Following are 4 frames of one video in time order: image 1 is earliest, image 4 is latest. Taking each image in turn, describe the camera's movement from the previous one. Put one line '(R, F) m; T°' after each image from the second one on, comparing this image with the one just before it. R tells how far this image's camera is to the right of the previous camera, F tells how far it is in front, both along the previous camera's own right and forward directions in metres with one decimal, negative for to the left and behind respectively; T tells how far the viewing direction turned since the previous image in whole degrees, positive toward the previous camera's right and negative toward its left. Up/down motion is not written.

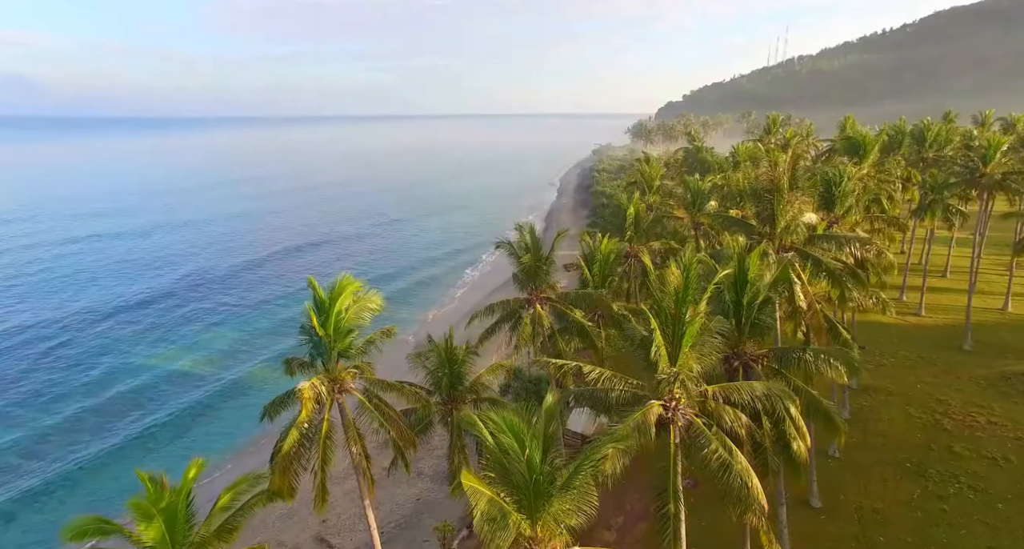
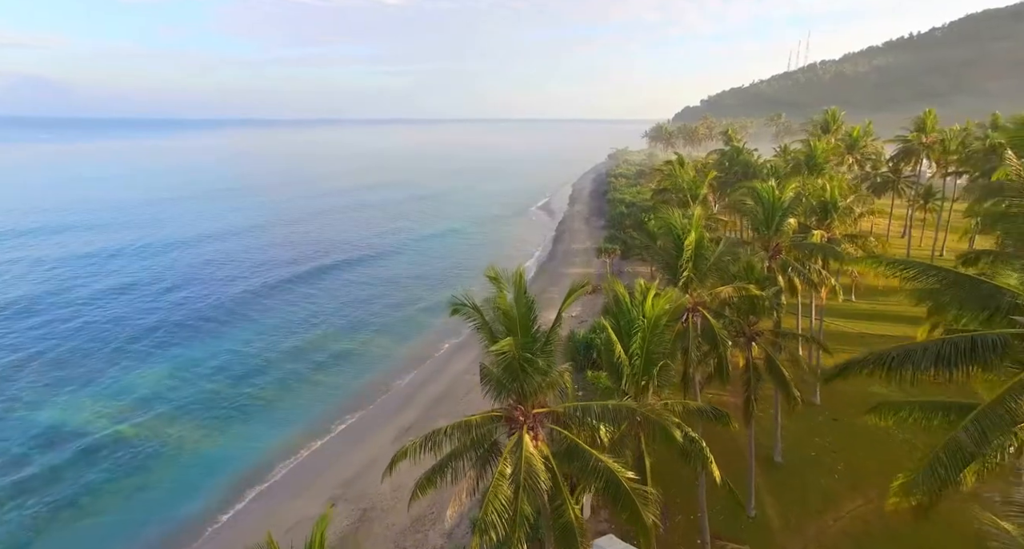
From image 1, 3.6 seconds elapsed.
(+0.7, +8.6) m; -1°
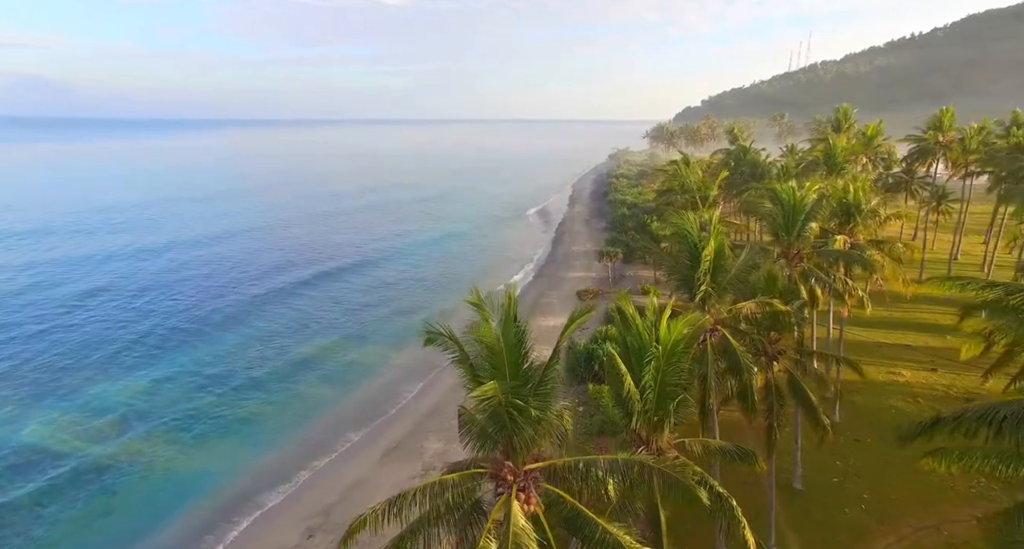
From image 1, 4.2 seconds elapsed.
(+0.2, +1.8) m; 0°
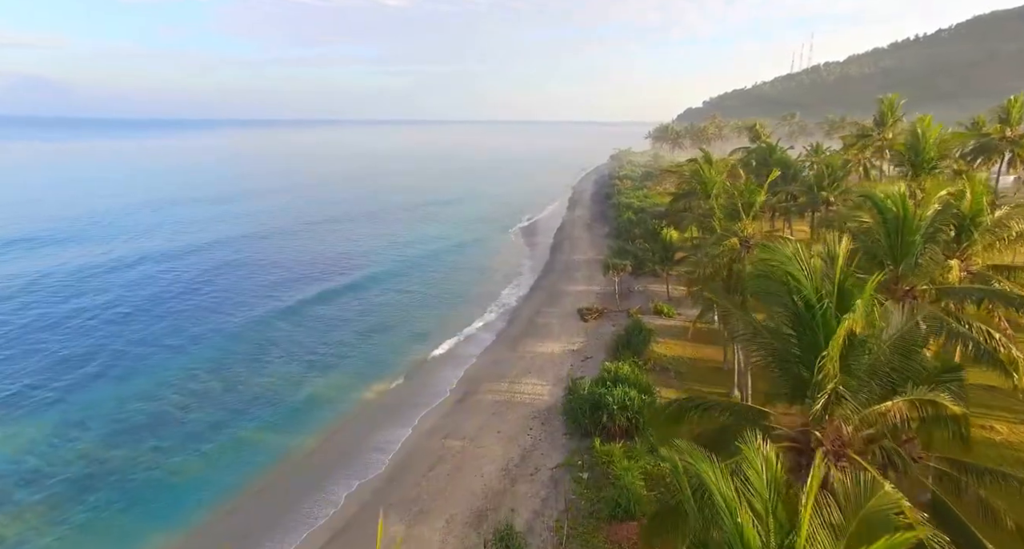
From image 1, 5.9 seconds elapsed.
(+0.5, +5.7) m; 0°
